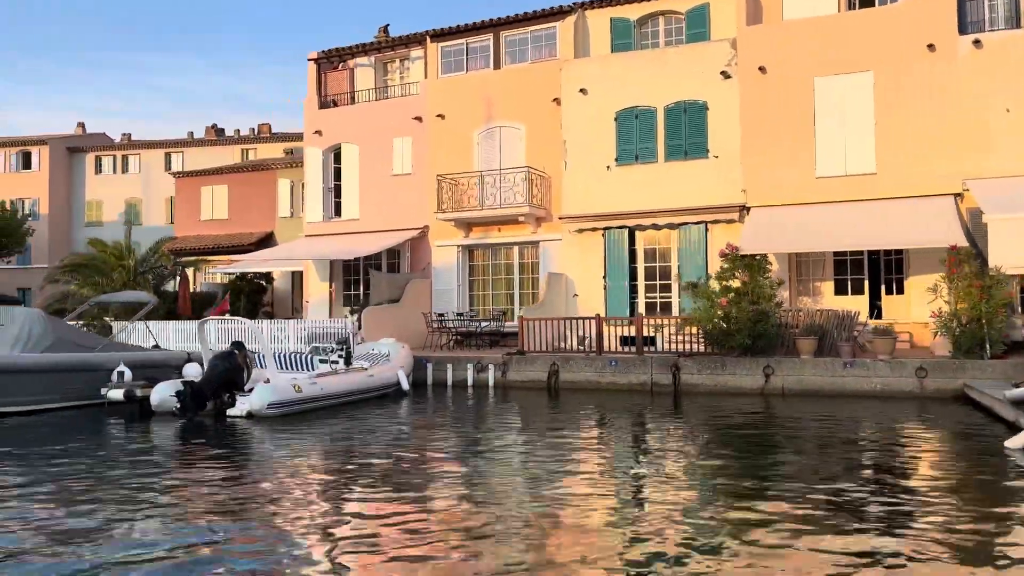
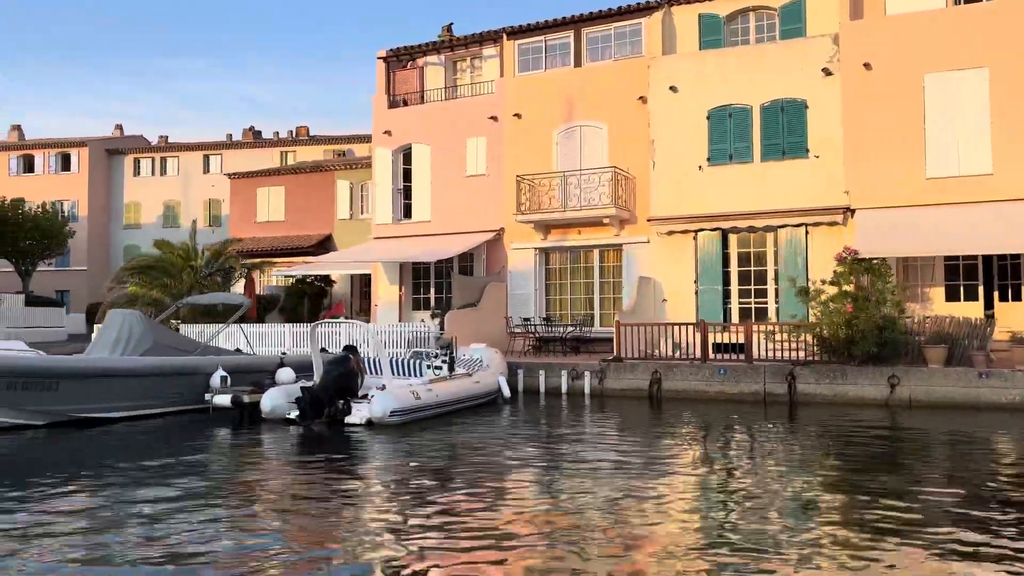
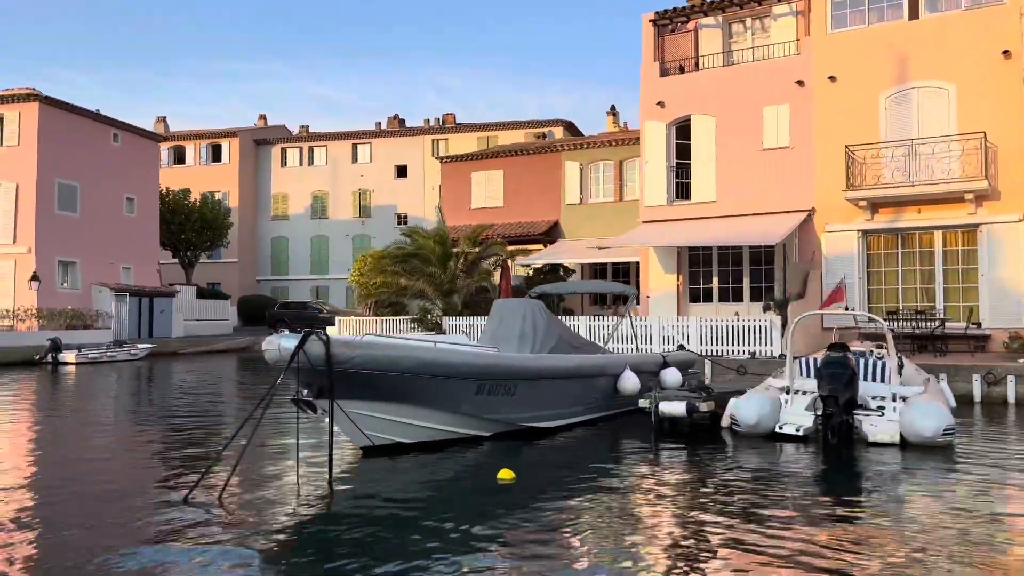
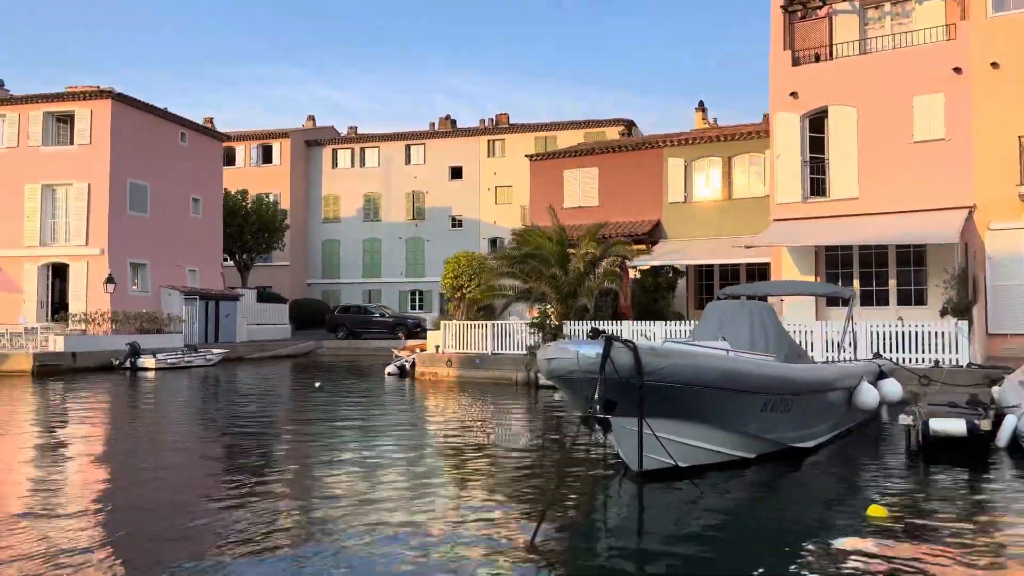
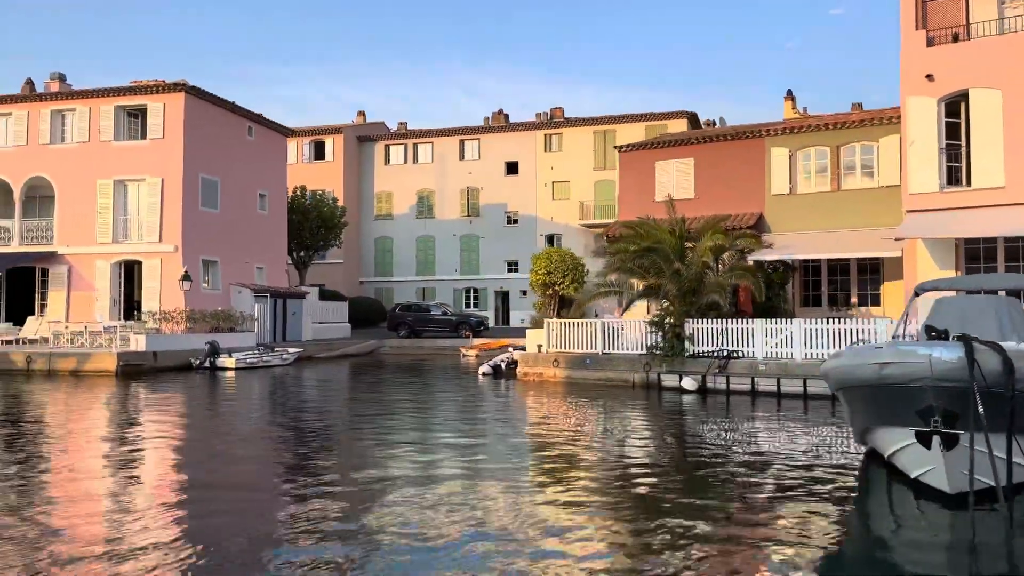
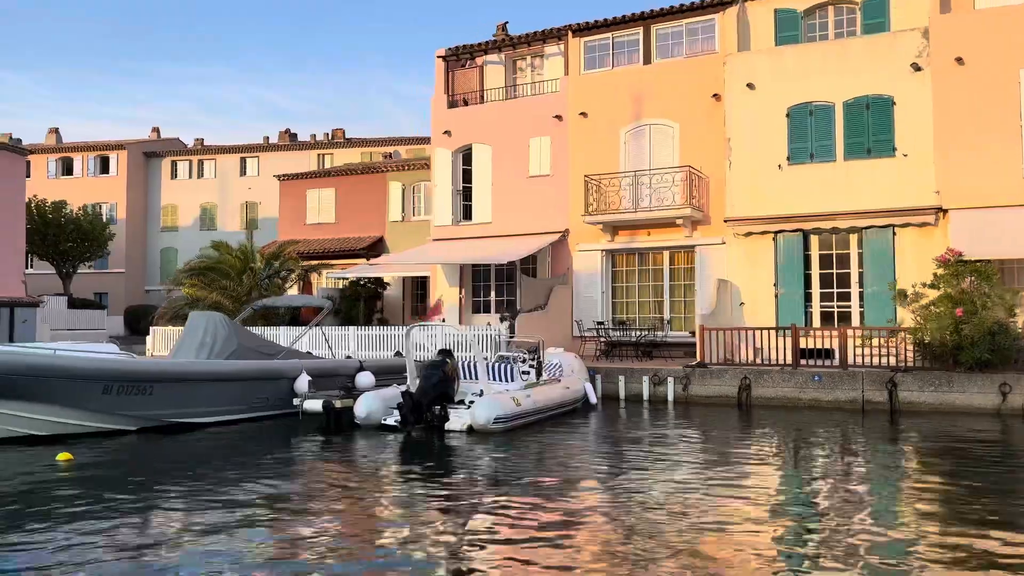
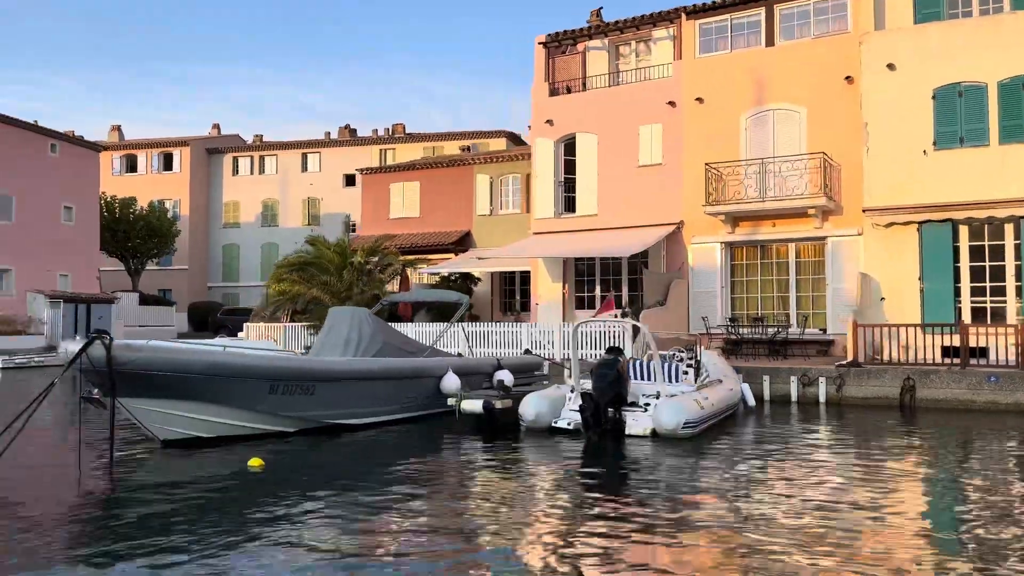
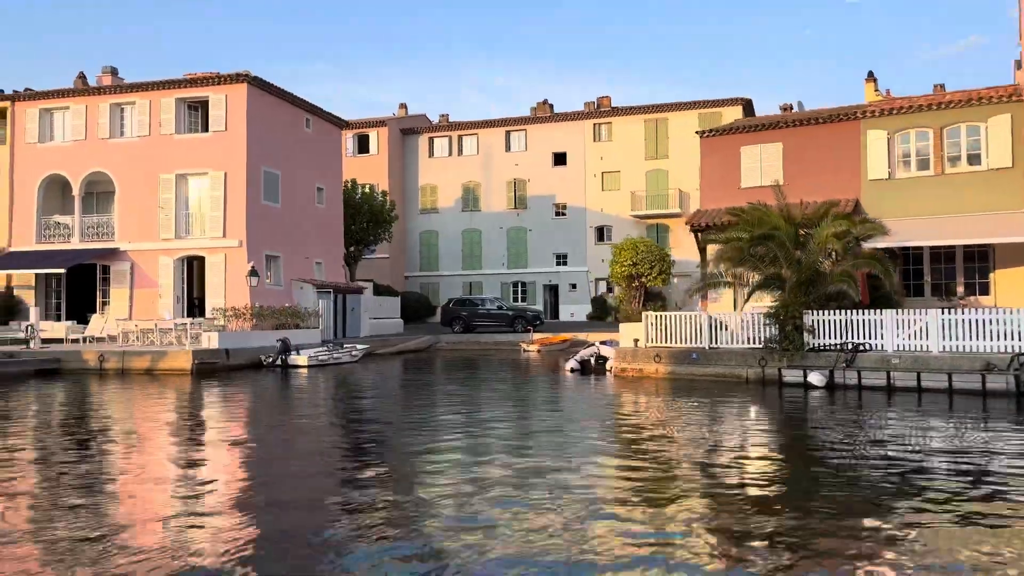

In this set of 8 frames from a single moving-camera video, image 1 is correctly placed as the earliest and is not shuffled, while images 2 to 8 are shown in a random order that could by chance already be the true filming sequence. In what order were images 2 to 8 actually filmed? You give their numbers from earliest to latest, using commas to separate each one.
2, 6, 7, 3, 4, 5, 8
